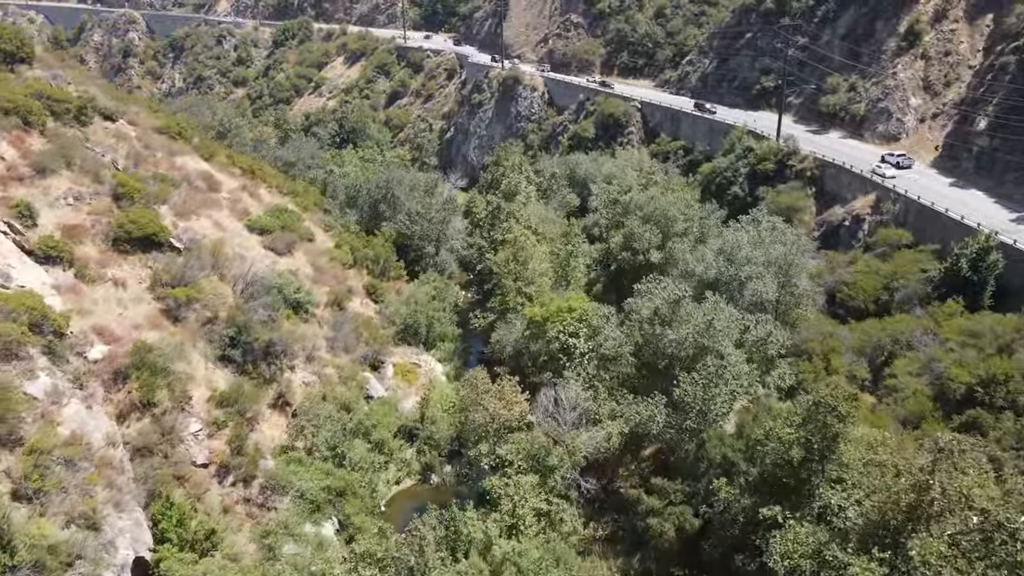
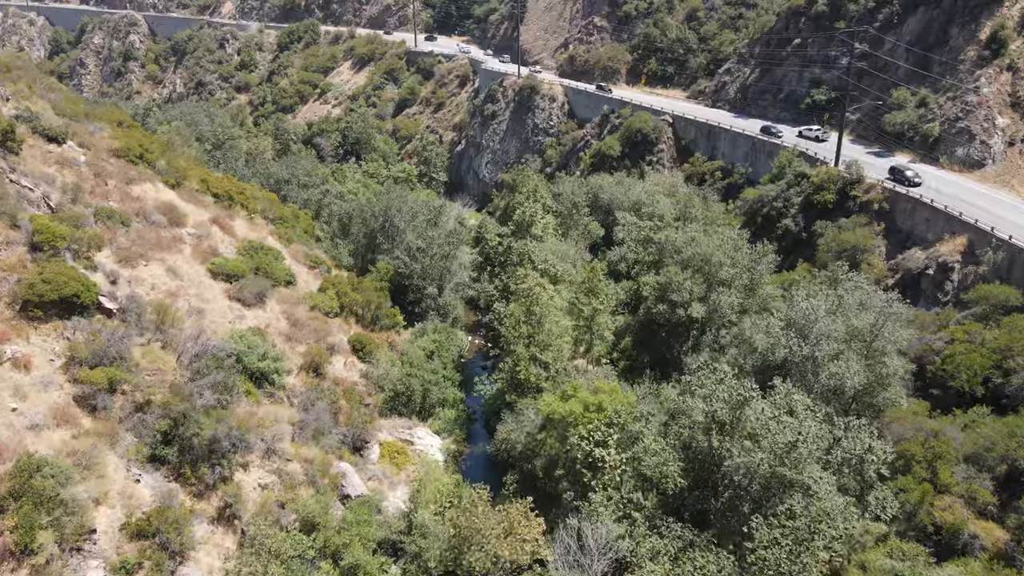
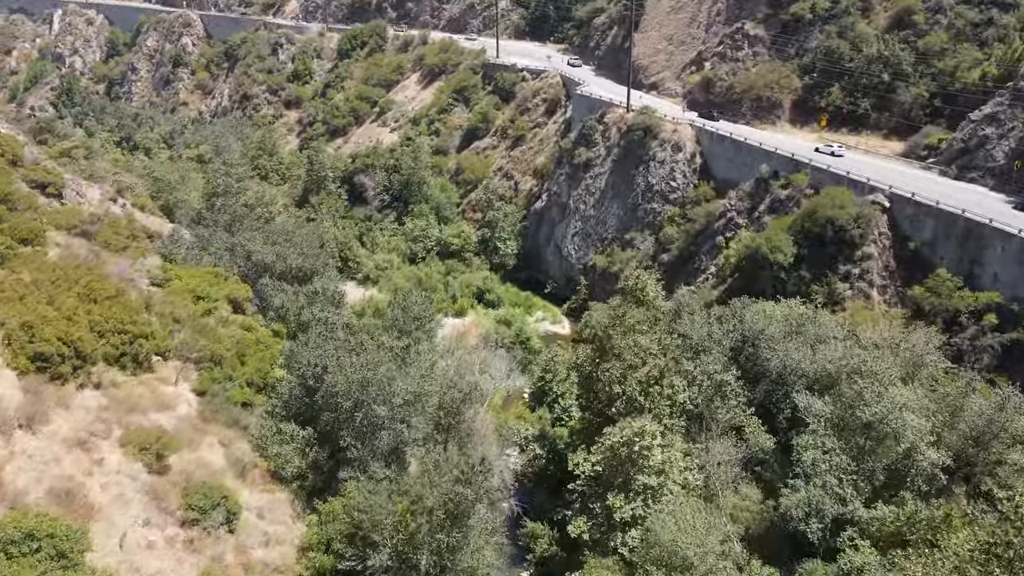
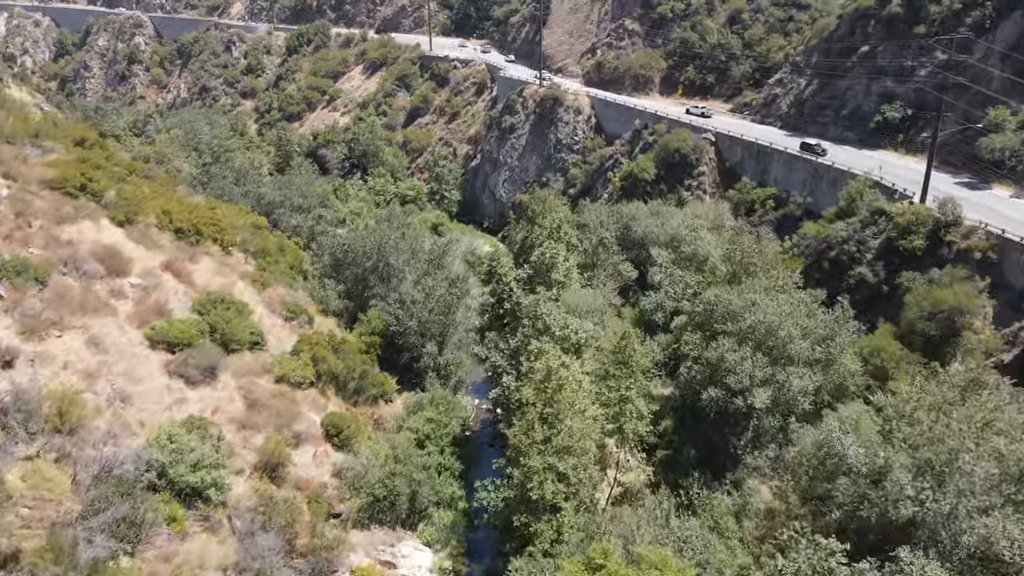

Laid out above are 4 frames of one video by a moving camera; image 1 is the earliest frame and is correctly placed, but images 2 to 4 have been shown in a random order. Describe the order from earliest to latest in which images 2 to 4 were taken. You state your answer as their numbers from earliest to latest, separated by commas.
2, 4, 3
